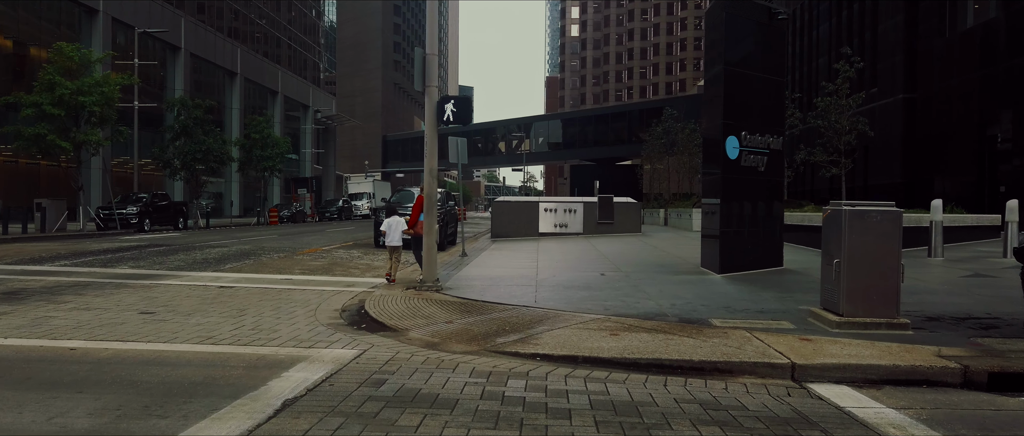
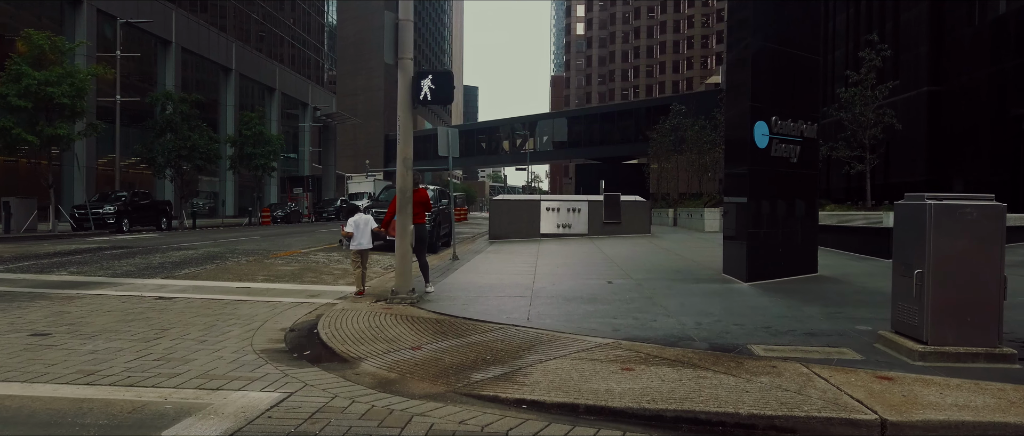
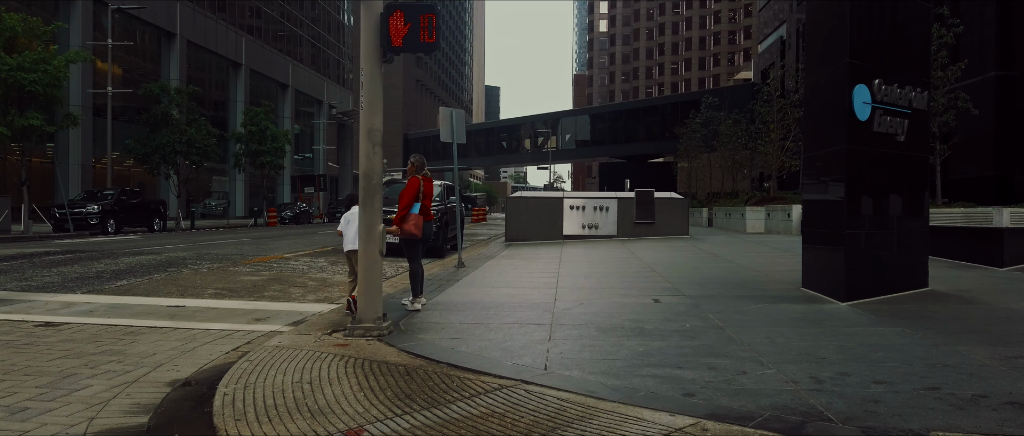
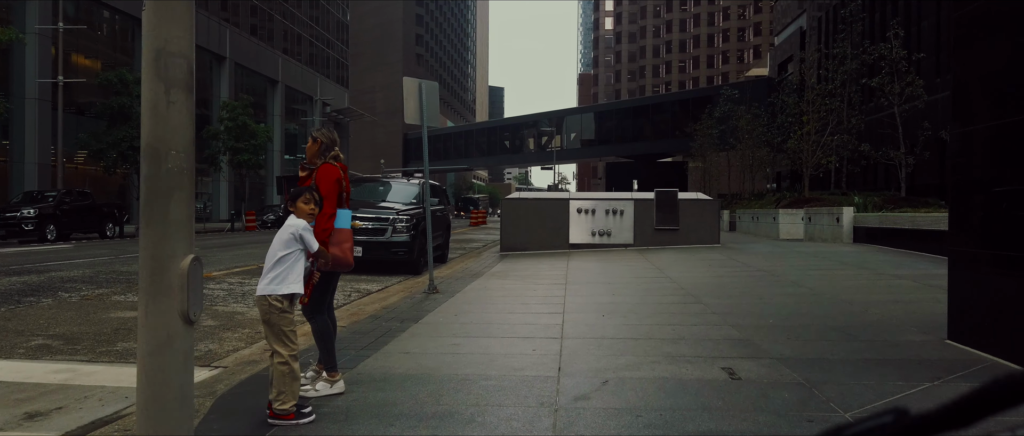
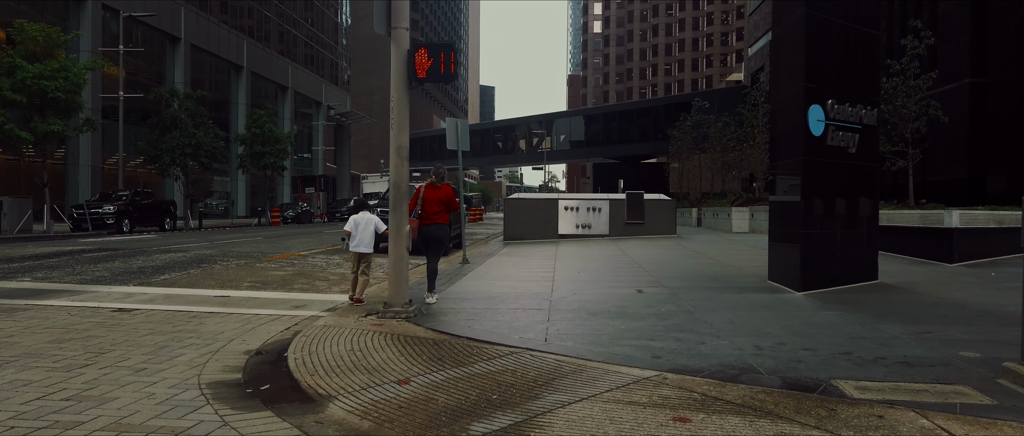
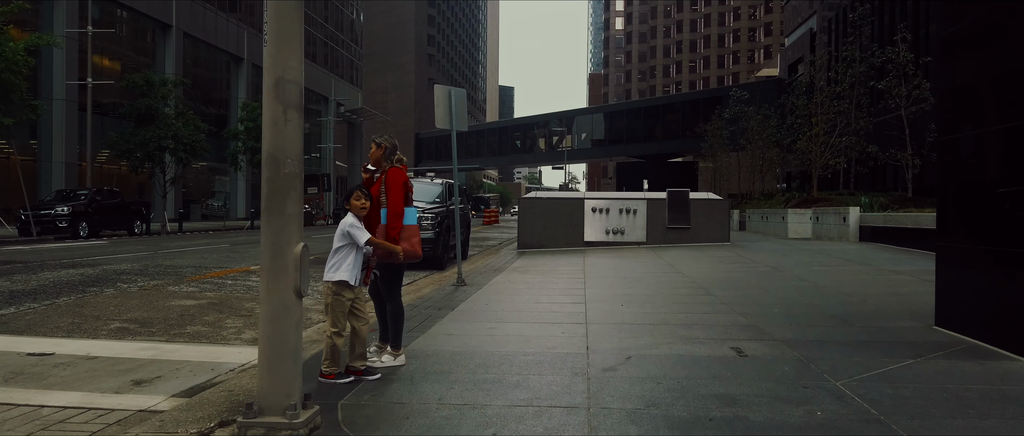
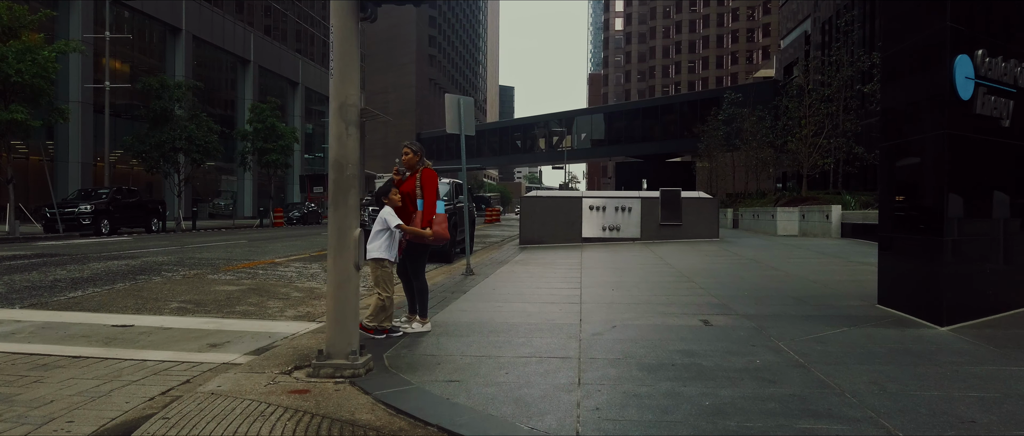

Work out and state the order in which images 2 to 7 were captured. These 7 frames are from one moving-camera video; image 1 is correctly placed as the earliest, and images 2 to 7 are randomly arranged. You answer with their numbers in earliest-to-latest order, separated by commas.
2, 5, 3, 7, 6, 4
